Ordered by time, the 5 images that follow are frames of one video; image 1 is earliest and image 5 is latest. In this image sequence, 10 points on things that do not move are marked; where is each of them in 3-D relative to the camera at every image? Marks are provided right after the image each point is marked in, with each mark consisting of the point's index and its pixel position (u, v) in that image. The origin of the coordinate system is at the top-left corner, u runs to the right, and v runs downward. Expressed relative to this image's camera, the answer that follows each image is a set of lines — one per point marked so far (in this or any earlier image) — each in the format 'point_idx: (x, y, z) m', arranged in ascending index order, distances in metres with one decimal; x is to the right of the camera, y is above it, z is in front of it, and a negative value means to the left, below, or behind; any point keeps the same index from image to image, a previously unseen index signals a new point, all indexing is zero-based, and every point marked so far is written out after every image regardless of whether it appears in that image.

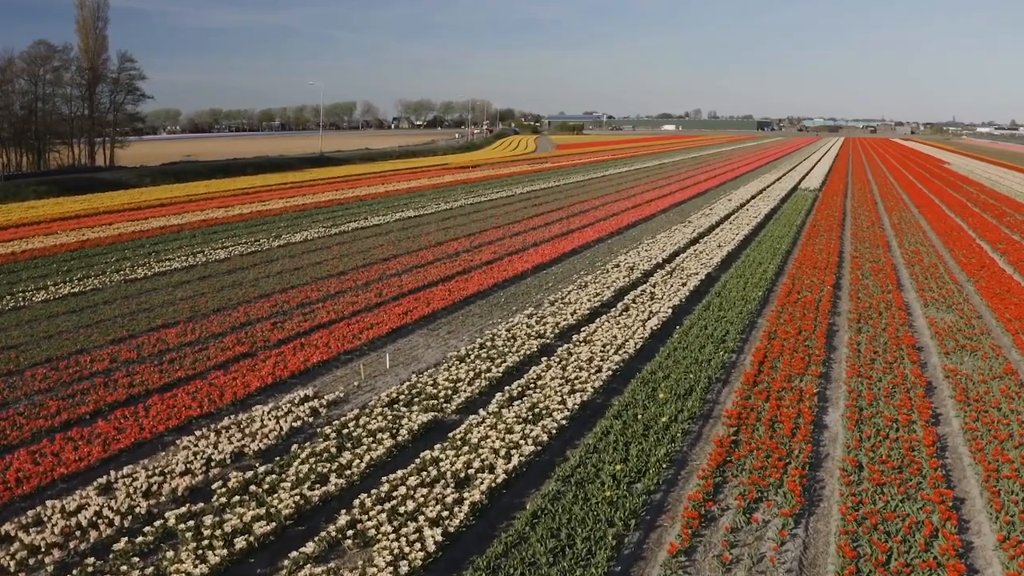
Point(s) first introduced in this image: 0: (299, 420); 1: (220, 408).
0: (-2.8, -1.7, +9.2) m
1: (-4.1, -1.7, +9.8) m
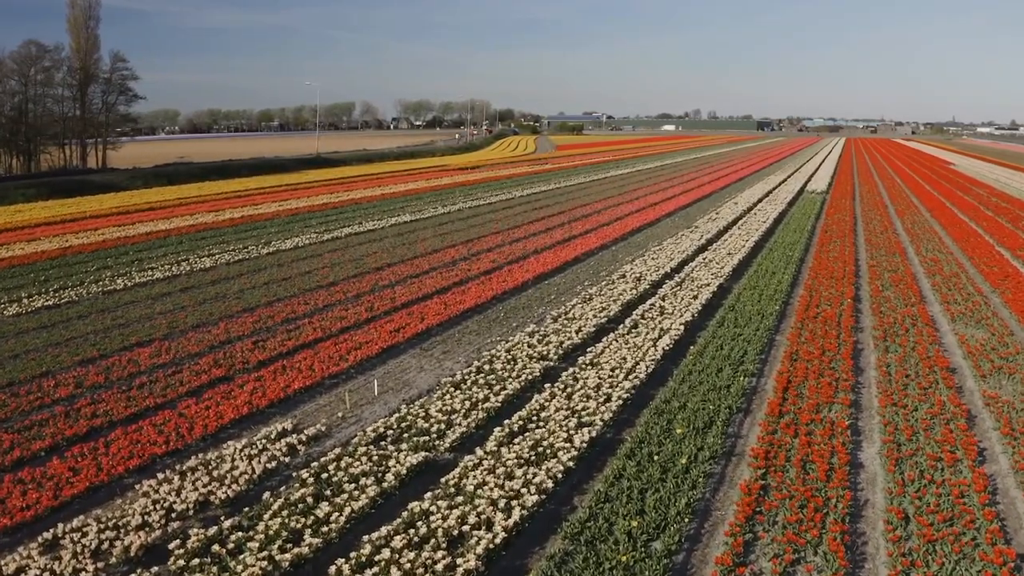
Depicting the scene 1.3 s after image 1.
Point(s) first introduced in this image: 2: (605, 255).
0: (-2.8, -2.0, +8.3) m
1: (-4.1, -2.0, +8.9) m
2: (+2.6, +0.9, +19.8) m
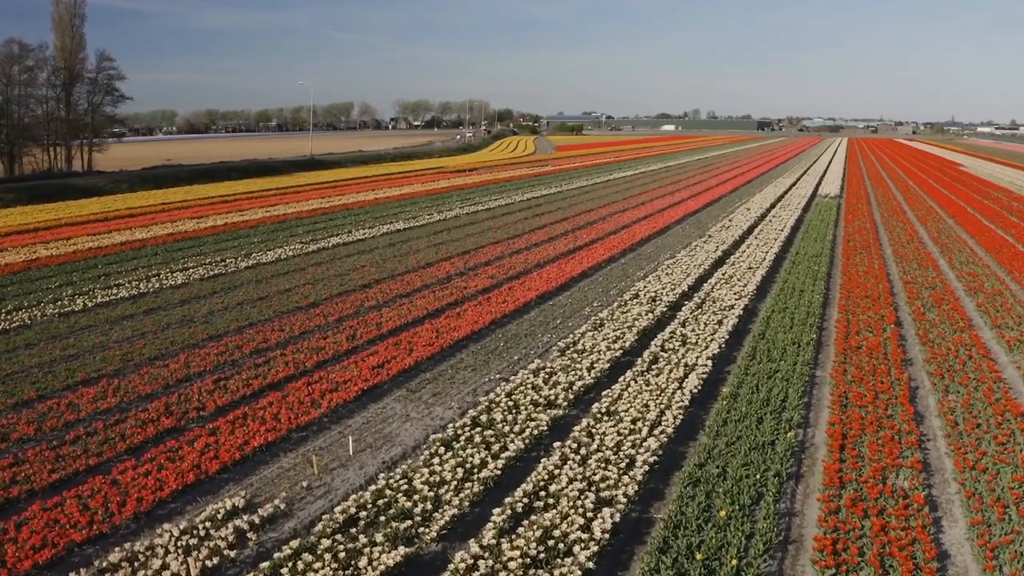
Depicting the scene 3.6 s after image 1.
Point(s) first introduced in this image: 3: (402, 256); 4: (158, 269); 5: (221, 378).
0: (-2.8, -2.5, +6.6) m
1: (-4.0, -2.4, +7.2) m
2: (+2.6, +0.5, +18.2) m
3: (-3.1, +0.9, +19.9) m
4: (-9.6, +0.5, +19.2) m
5: (-4.5, -1.4, +10.9) m
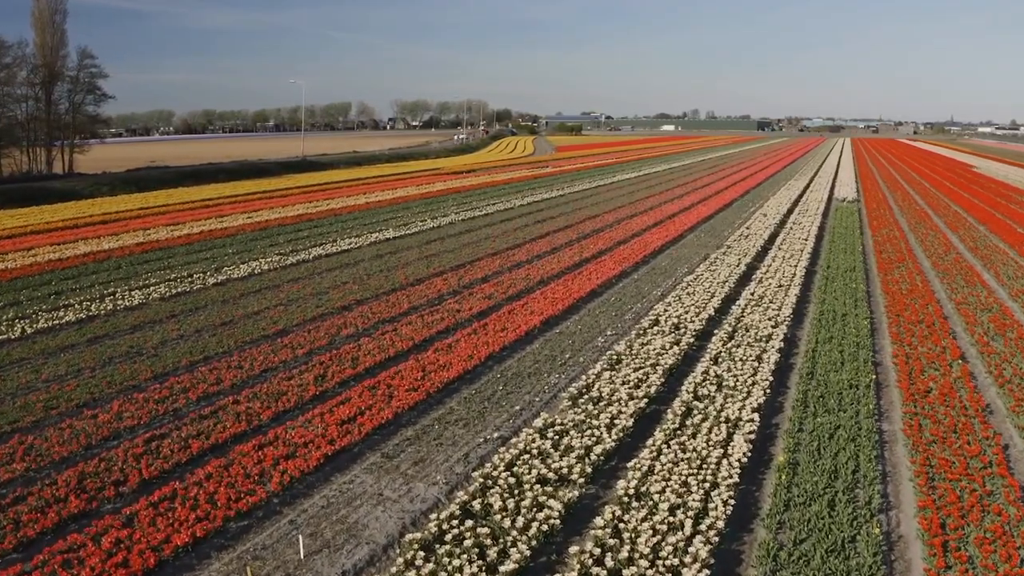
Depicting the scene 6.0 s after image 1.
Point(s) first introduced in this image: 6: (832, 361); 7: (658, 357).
0: (-2.7, -2.9, +4.6) m
1: (-4.0, -2.9, +5.2) m
2: (+2.6, 0.0, +16.2) m
3: (-3.1, +0.4, +17.9) m
4: (-9.6, 0.0, +17.1) m
5: (-4.5, -1.9, +8.9) m
6: (+5.0, -1.1, +11.1) m
7: (+2.3, -1.1, +10.9) m
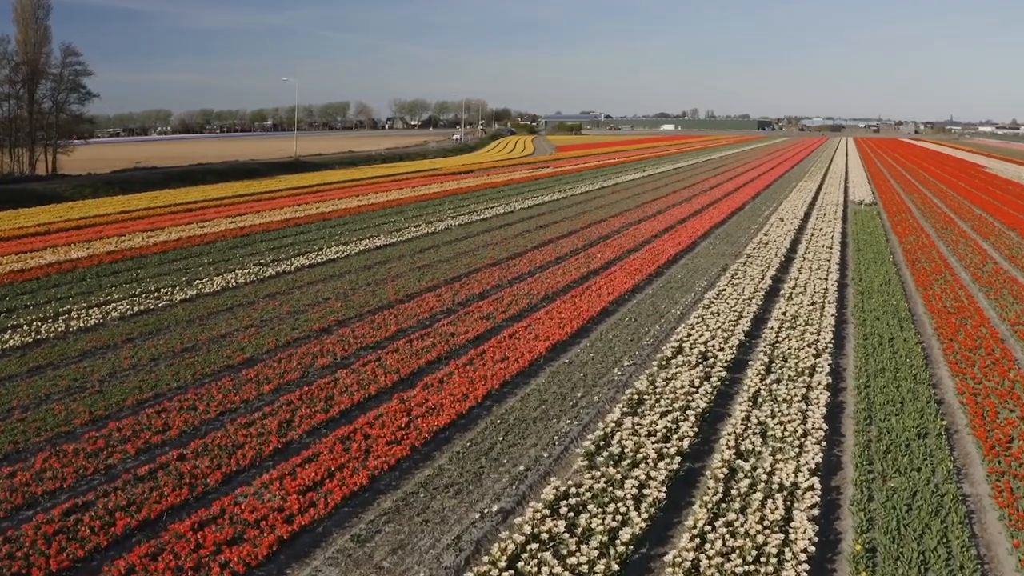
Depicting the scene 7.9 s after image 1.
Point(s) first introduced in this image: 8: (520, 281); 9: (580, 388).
0: (-2.7, -3.3, +2.9) m
1: (-4.0, -3.3, +3.5) m
2: (+2.6, -0.3, +14.5) m
3: (-3.1, +0.1, +16.3) m
4: (-9.6, -0.3, +15.5) m
5: (-4.4, -2.2, +7.2) m
6: (+5.0, -1.5, +9.4) m
7: (+2.3, -1.4, +9.3) m
8: (+0.2, +0.2, +16.7) m
9: (+1.0, -1.4, +10.0) m
